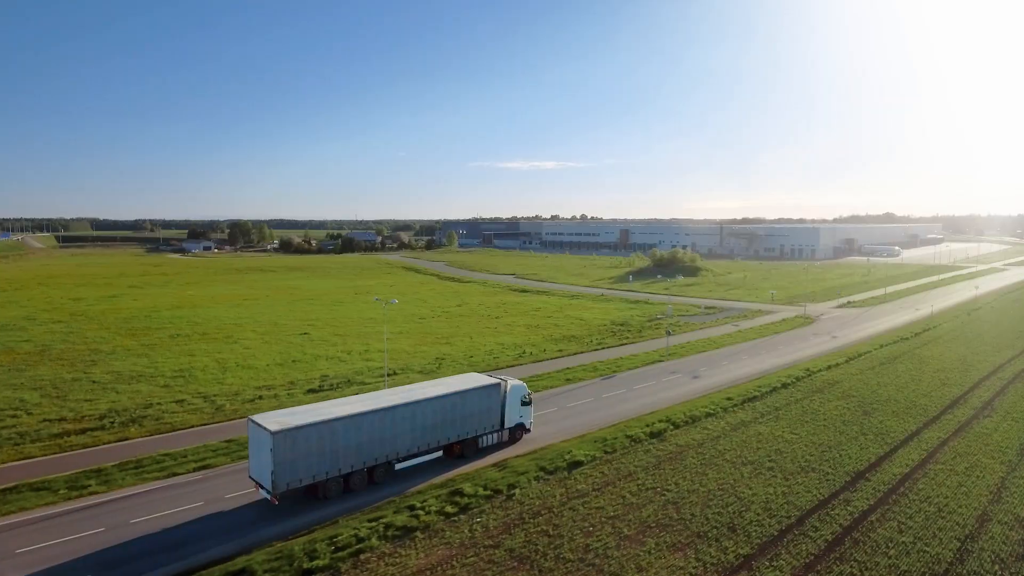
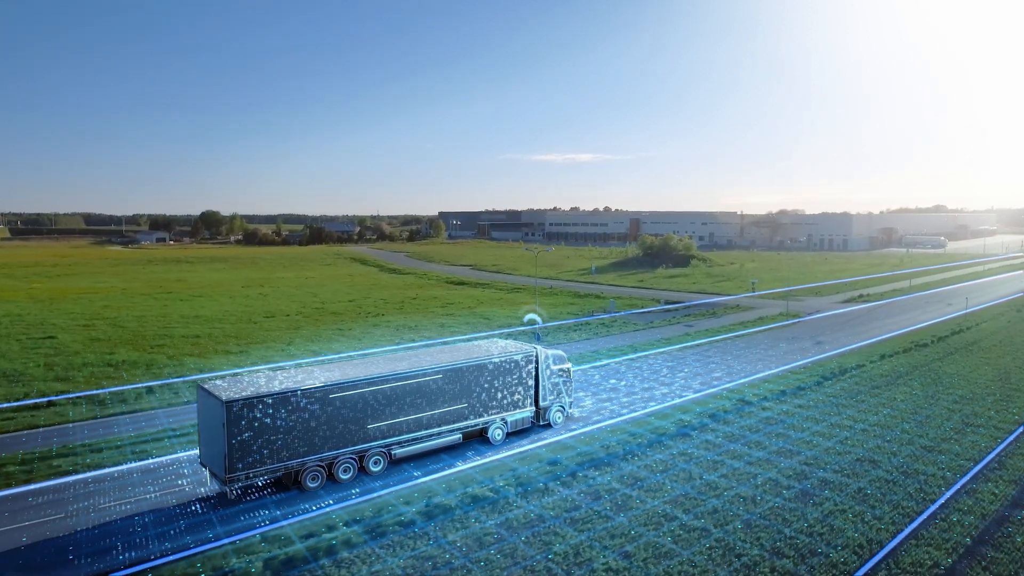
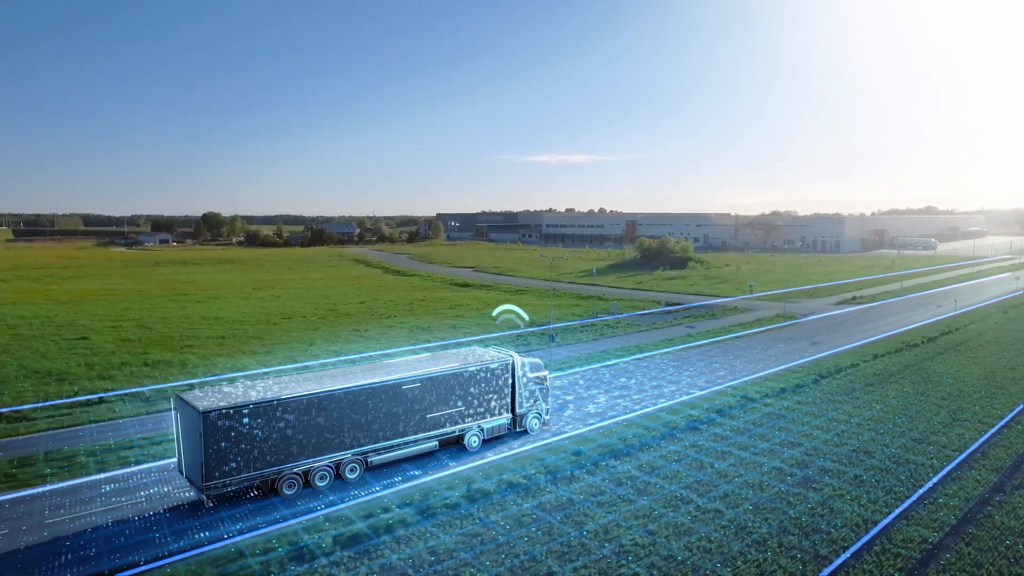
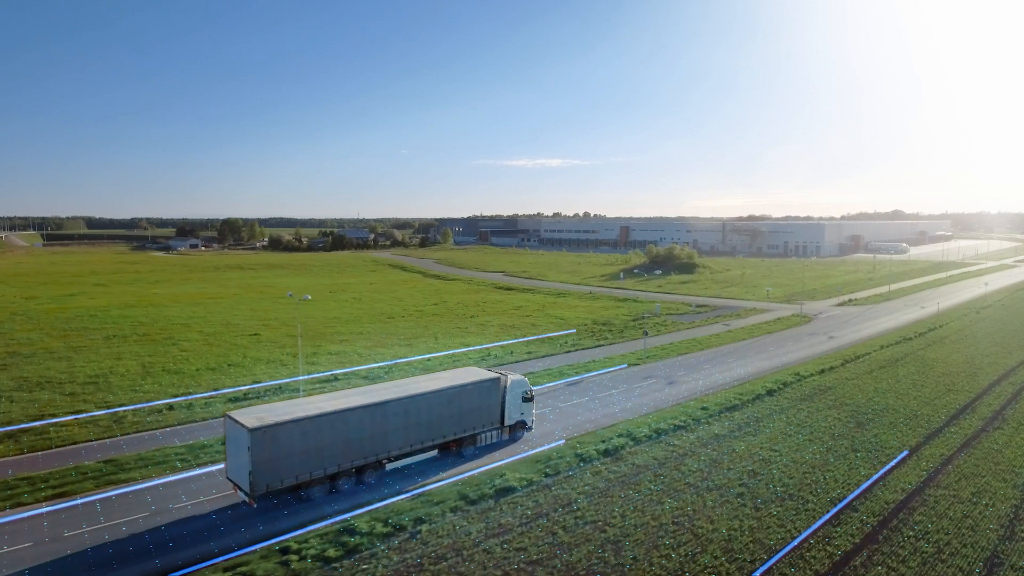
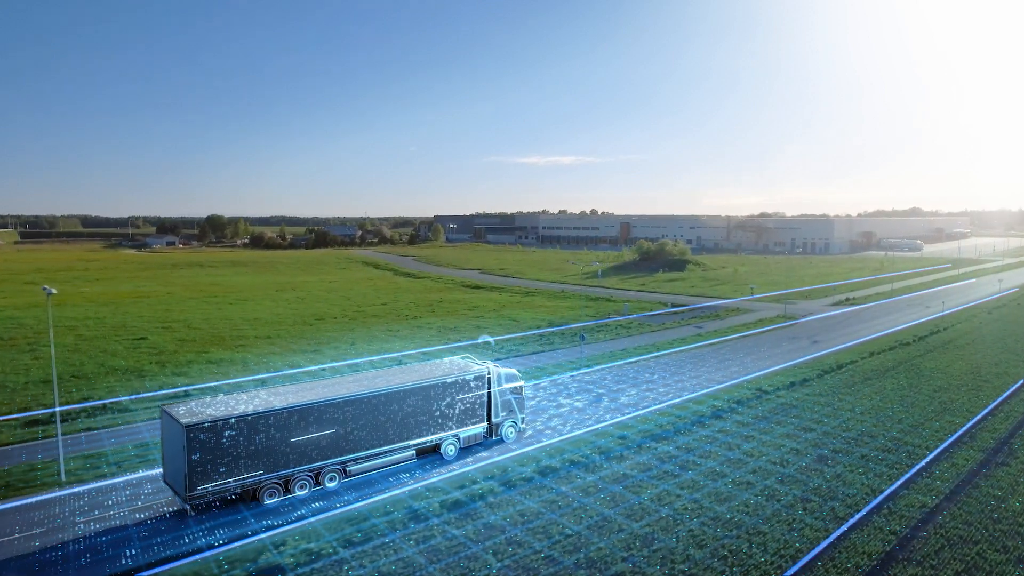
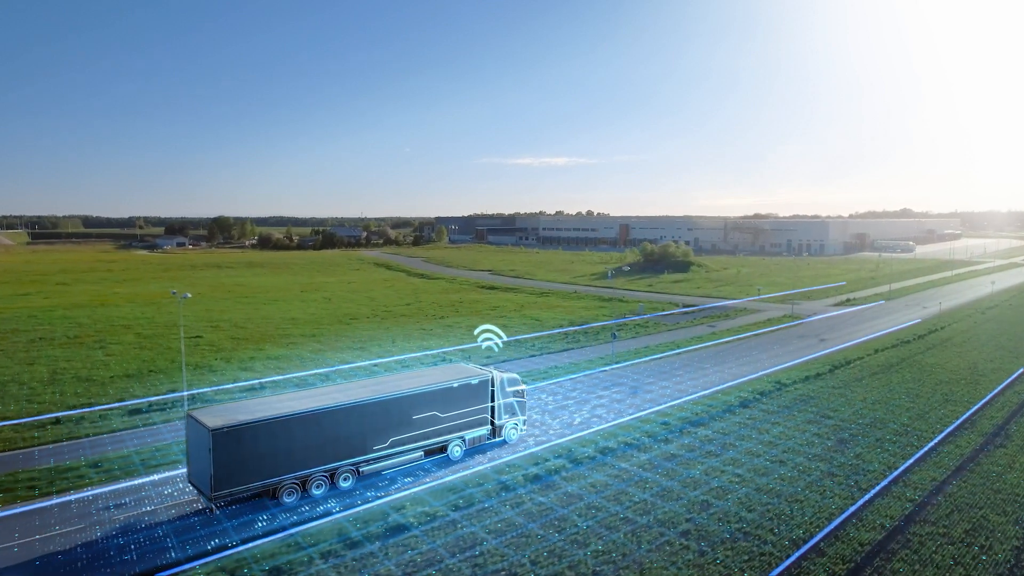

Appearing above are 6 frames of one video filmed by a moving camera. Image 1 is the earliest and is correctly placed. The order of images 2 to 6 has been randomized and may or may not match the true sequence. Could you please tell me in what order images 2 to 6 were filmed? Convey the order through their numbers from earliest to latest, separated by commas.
4, 6, 5, 3, 2
